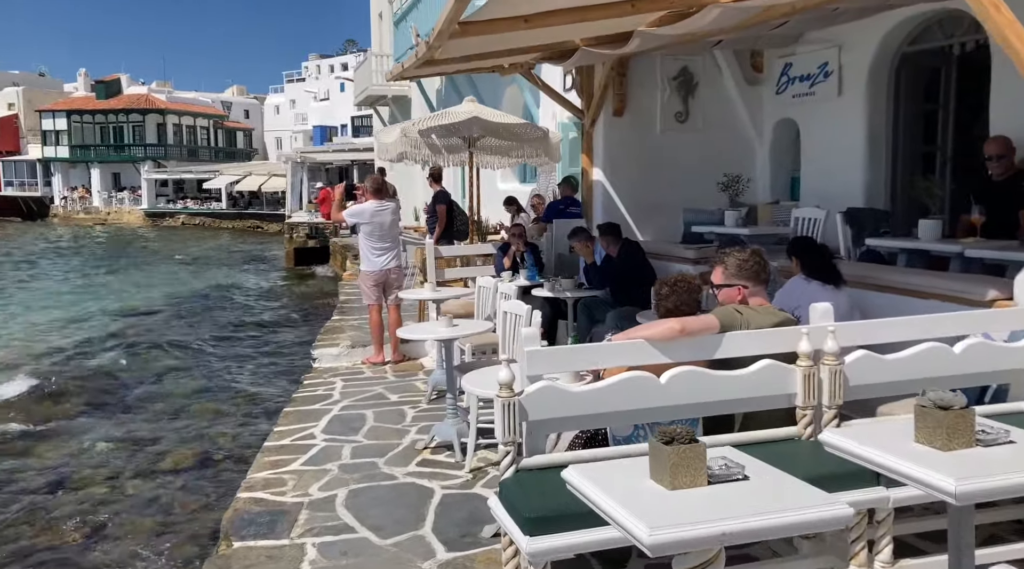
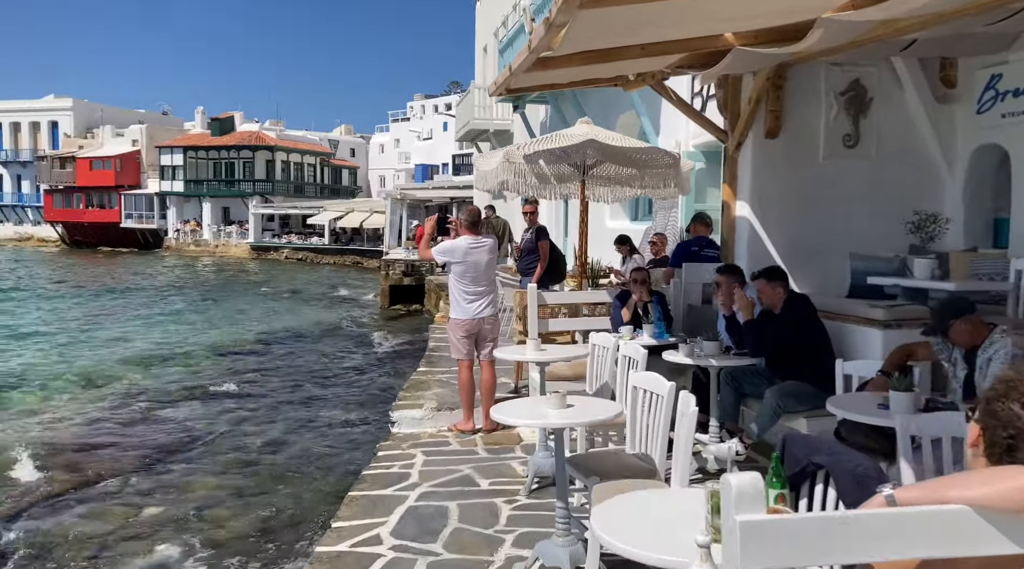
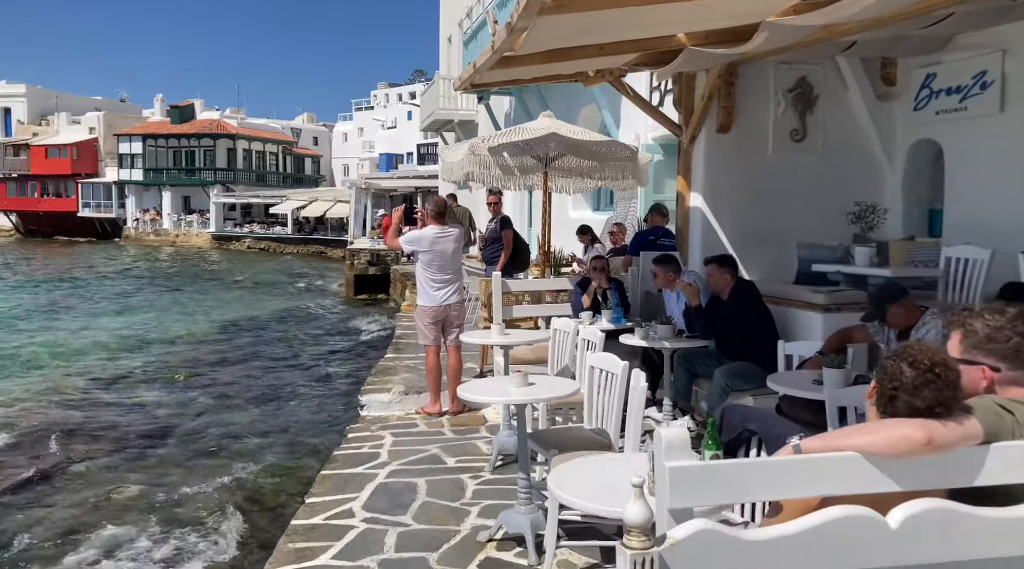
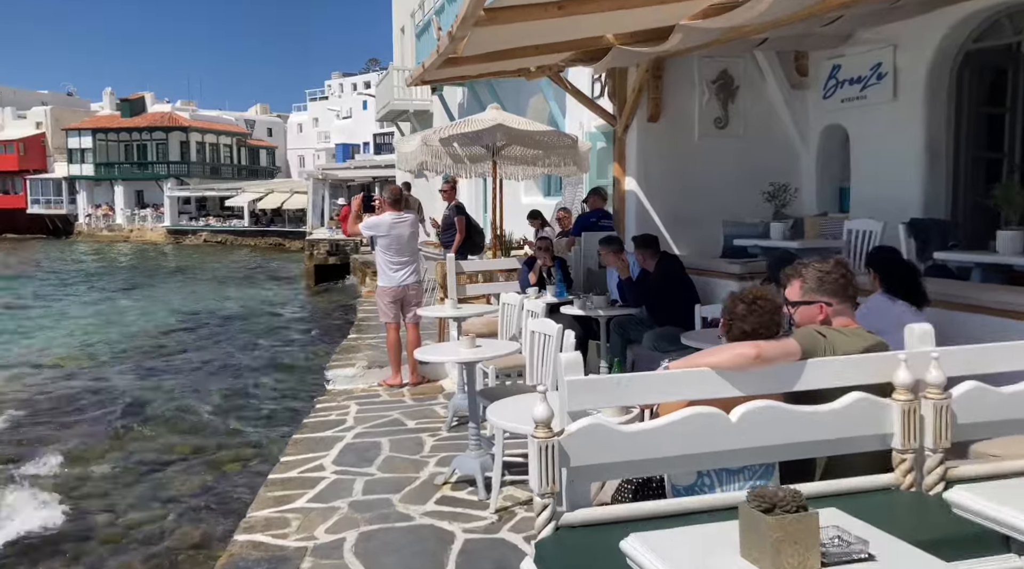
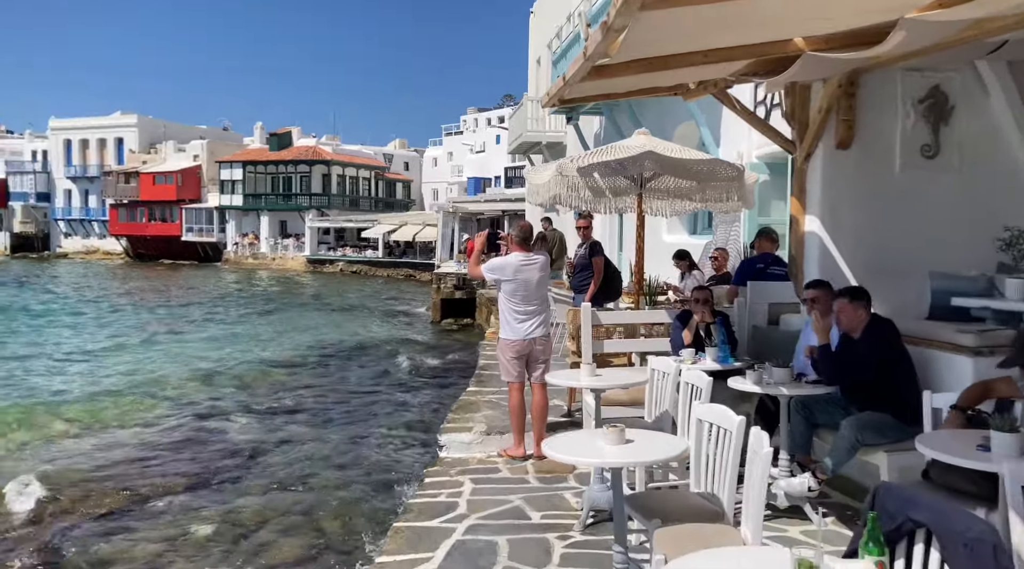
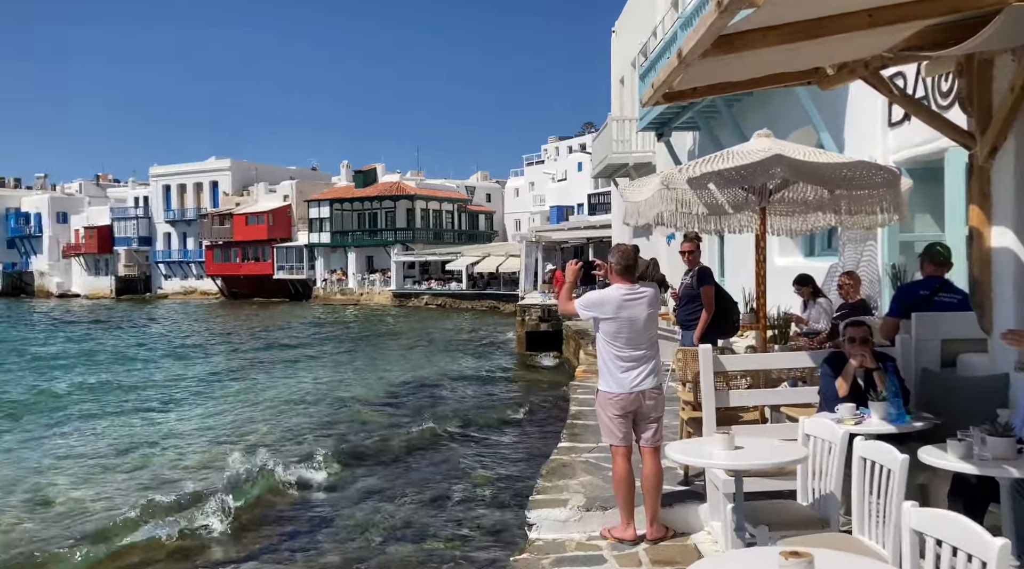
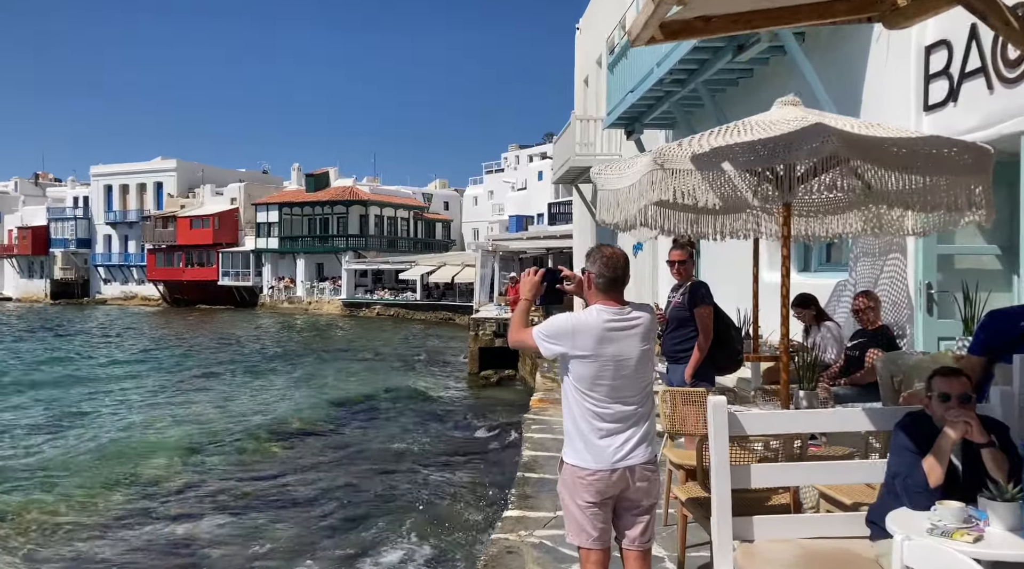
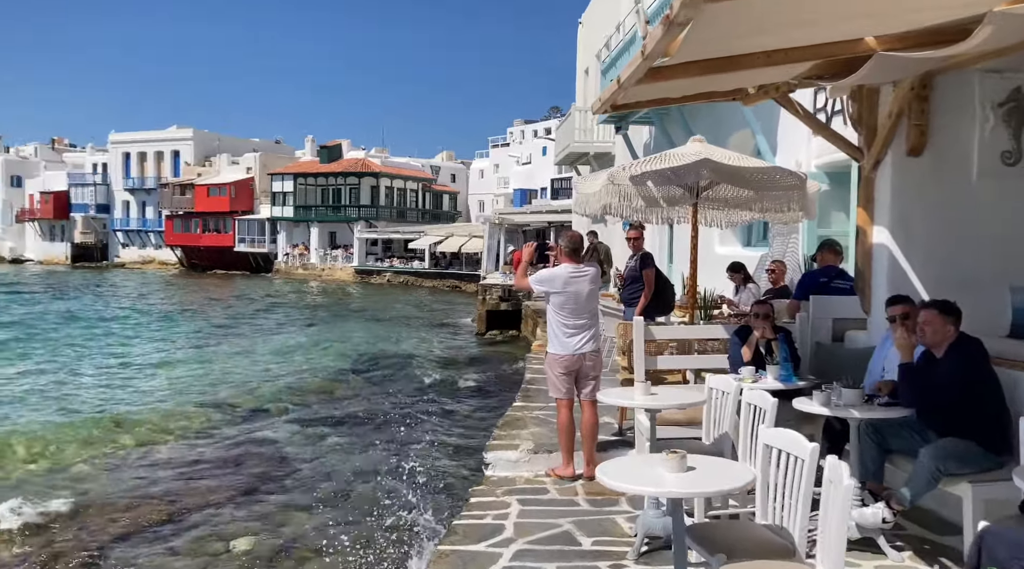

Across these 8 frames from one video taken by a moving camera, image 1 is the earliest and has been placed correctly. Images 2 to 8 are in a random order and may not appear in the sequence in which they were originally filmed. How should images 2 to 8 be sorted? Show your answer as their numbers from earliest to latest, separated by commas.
4, 3, 2, 5, 8, 6, 7
